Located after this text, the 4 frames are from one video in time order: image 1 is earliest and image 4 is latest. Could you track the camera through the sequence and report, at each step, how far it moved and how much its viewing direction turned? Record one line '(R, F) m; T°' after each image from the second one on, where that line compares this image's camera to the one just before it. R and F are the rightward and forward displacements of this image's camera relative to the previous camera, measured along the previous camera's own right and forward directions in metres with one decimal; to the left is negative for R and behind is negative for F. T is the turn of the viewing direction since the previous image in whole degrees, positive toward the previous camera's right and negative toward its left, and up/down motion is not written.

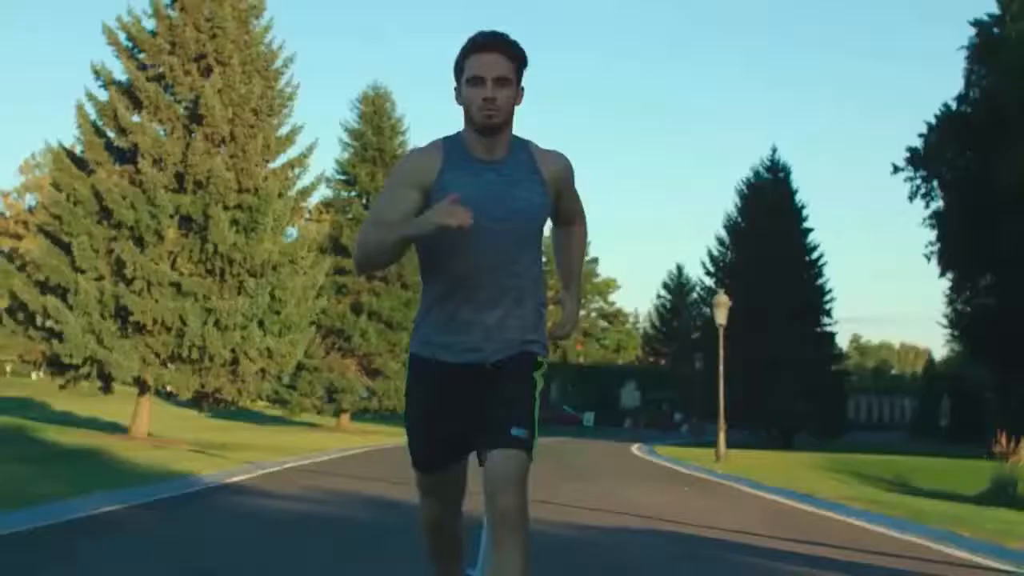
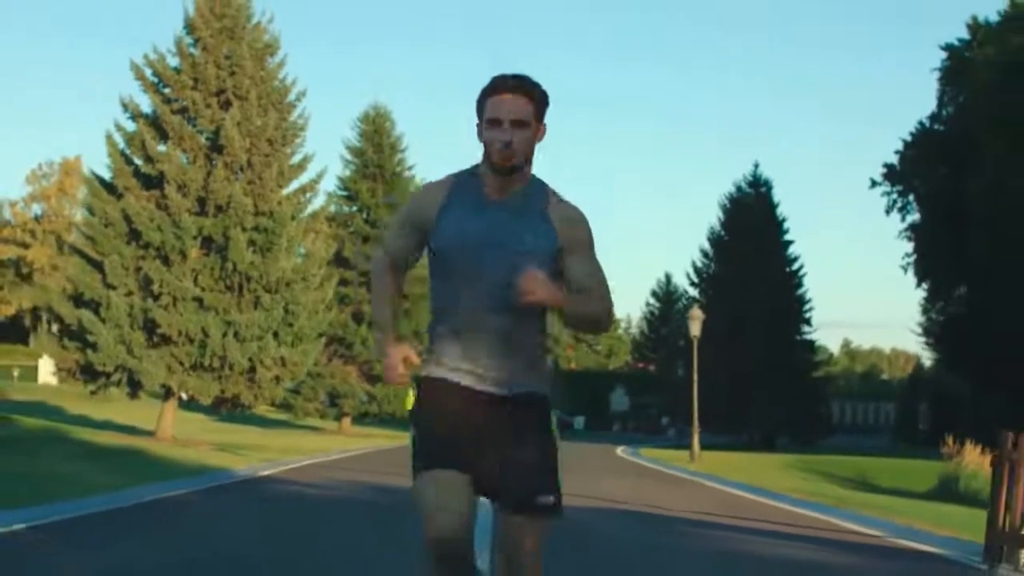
(0.0, -1.4) m; 0°
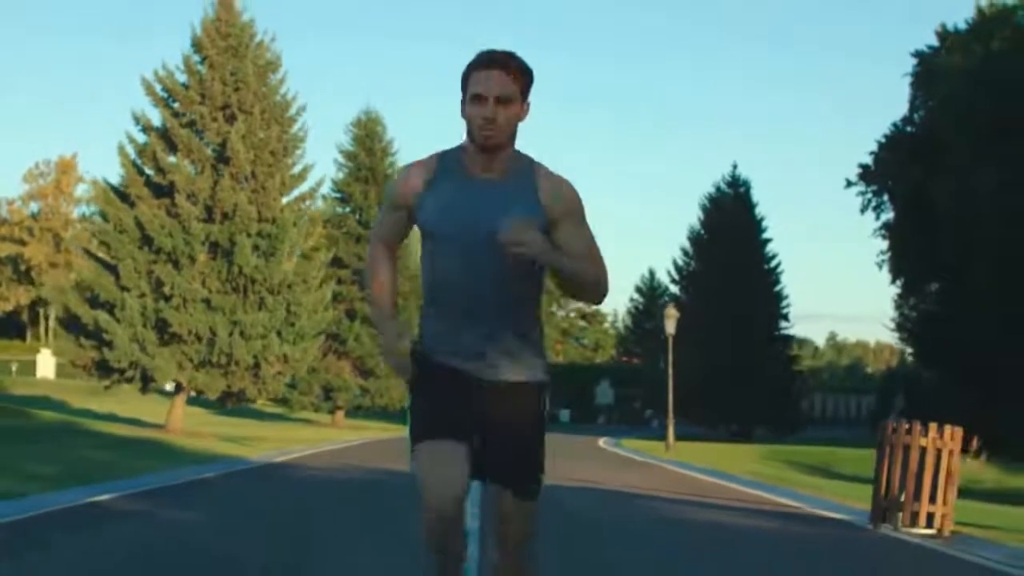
(0.0, -1.2) m; 0°
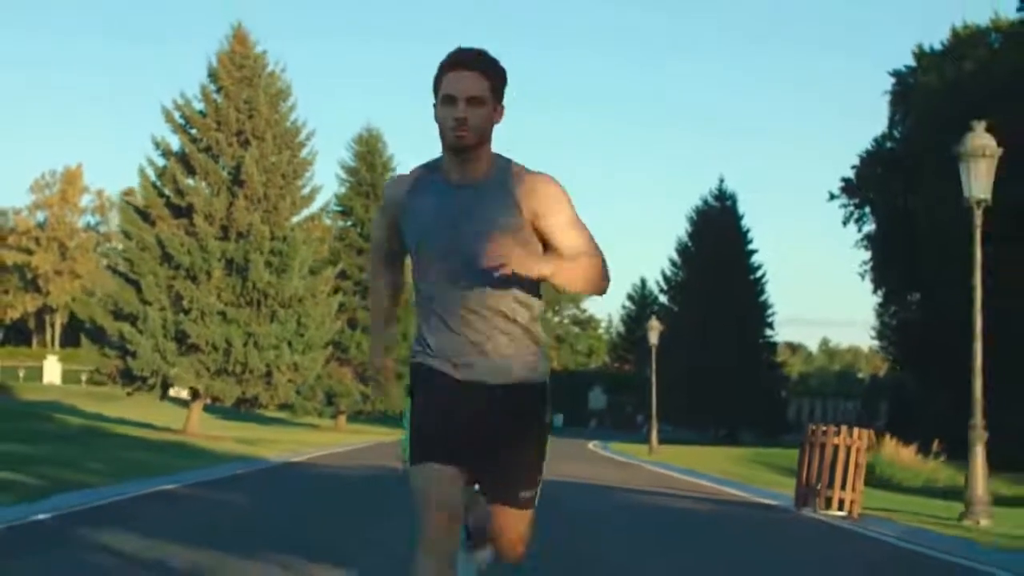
(0.0, -1.3) m; 0°
